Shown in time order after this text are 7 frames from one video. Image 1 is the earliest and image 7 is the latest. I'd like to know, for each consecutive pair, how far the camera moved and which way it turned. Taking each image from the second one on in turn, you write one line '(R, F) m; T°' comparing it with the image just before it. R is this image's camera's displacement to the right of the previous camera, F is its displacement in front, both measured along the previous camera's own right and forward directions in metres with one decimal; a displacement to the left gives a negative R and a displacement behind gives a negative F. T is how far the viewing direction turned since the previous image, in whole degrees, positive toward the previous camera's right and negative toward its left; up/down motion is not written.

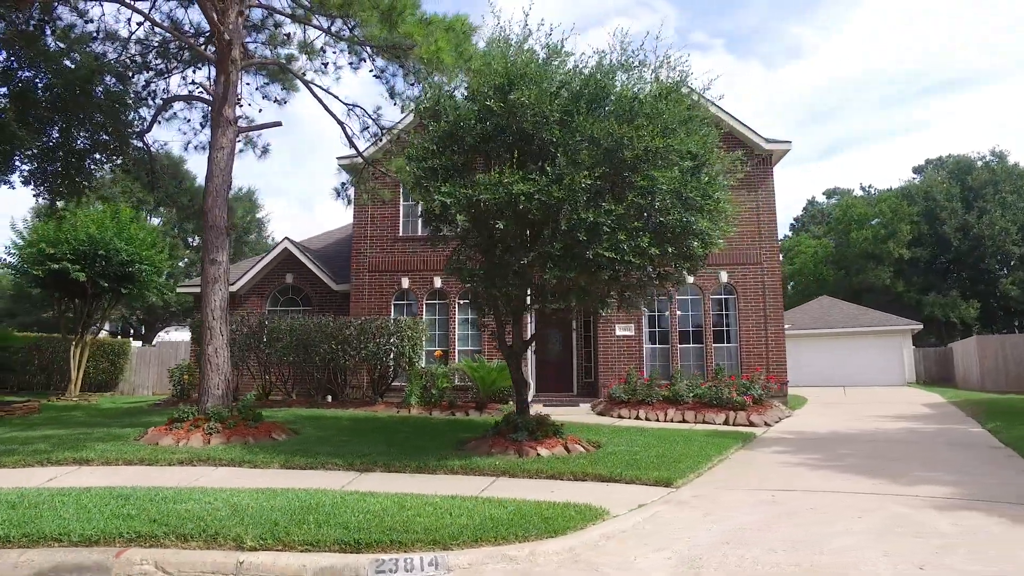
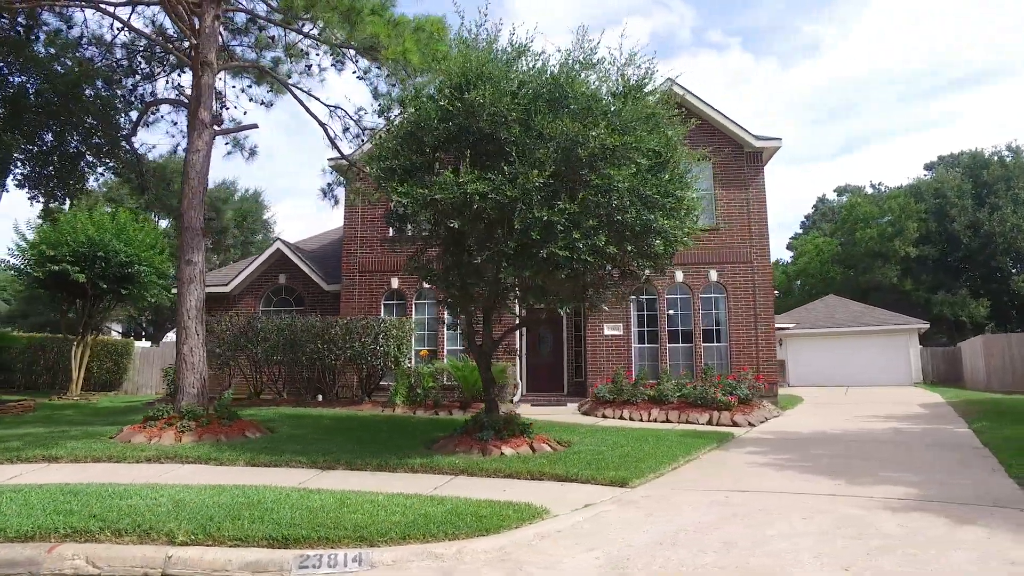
(+0.7, 0.0) m; -1°
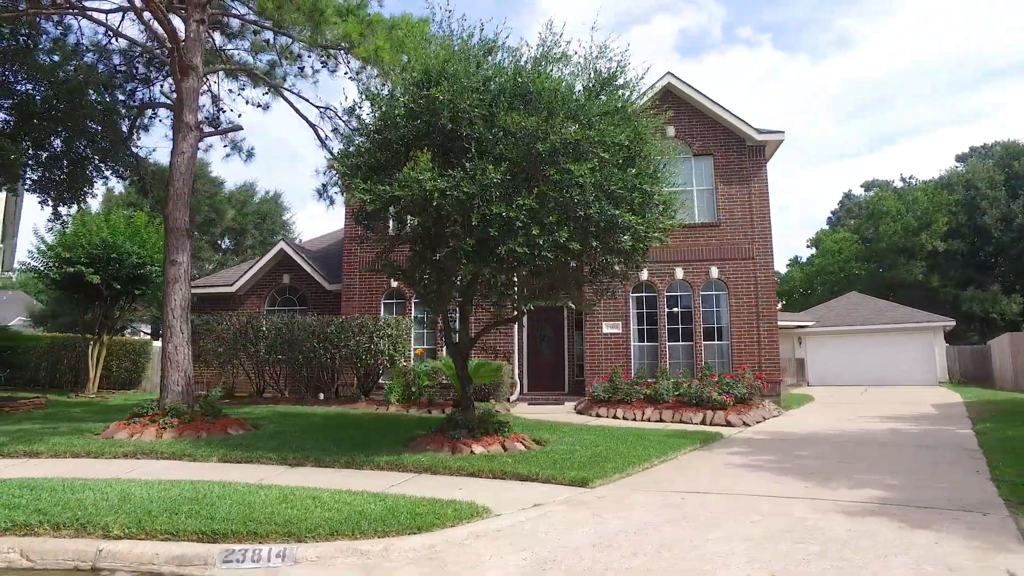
(+0.8, +0.1) m; -3°
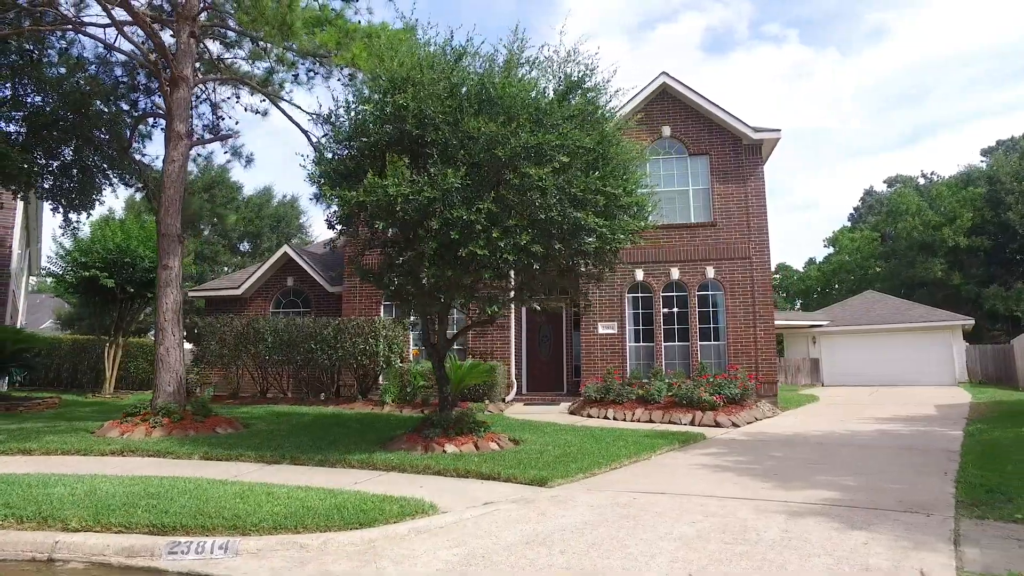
(+0.8, -0.1) m; -2°
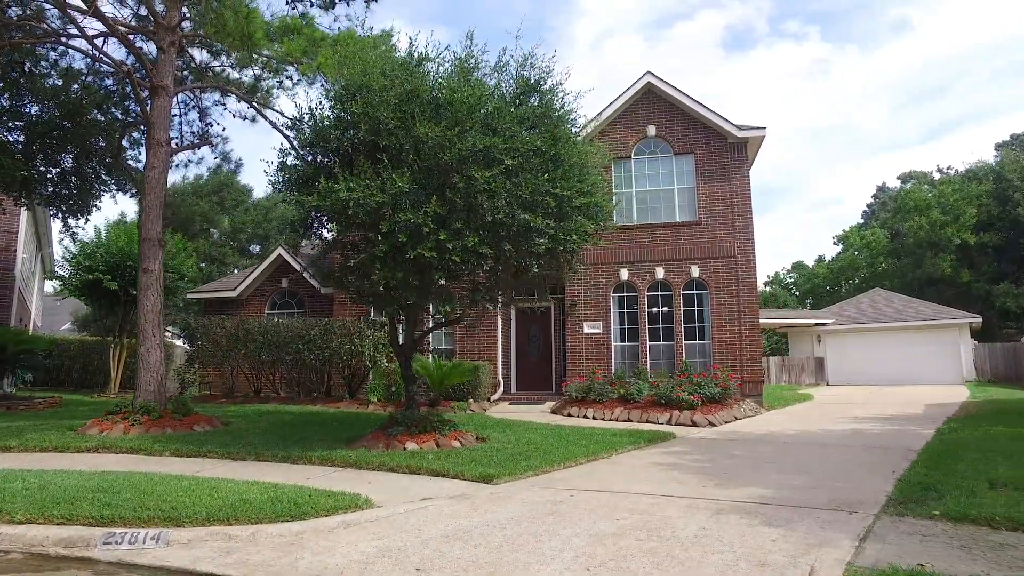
(+0.9, -0.2) m; -2°
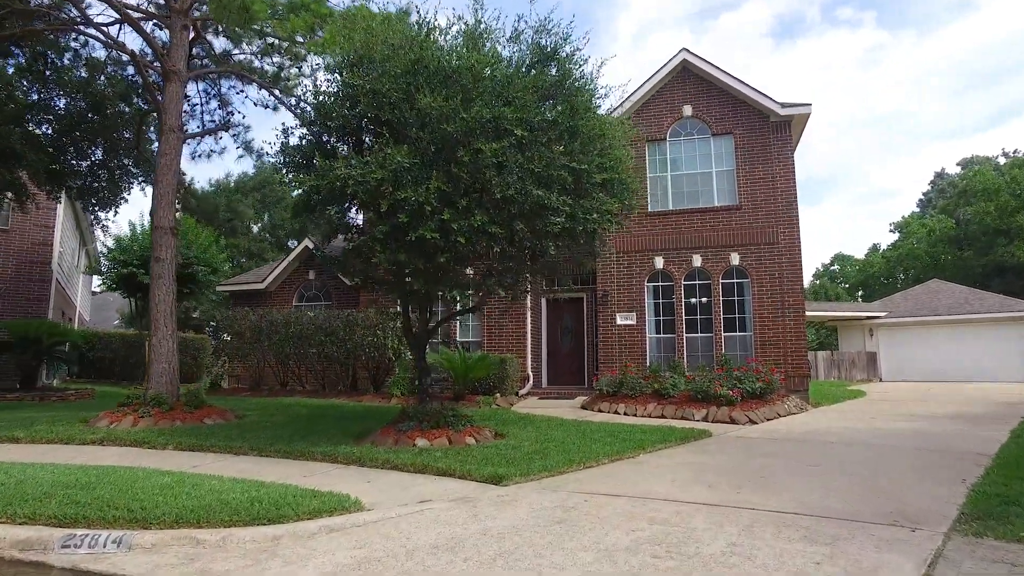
(+0.4, +0.7) m; -4°
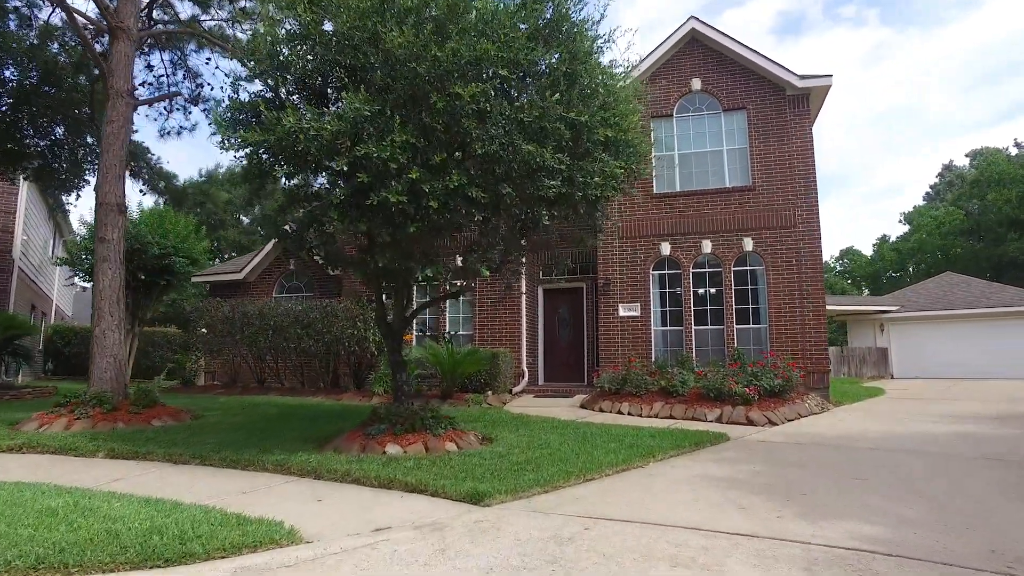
(+0.1, +1.4) m; 0°
